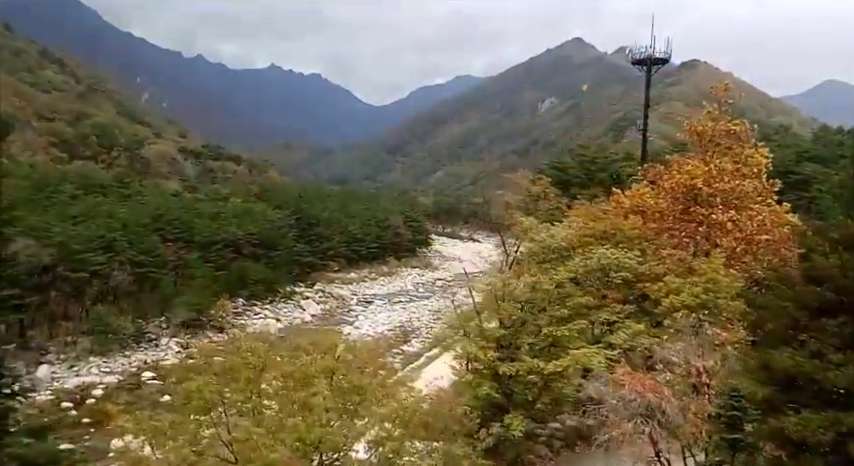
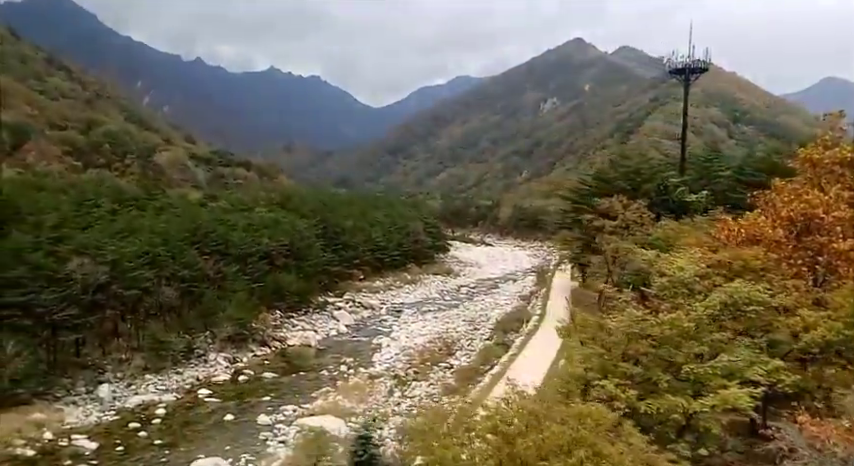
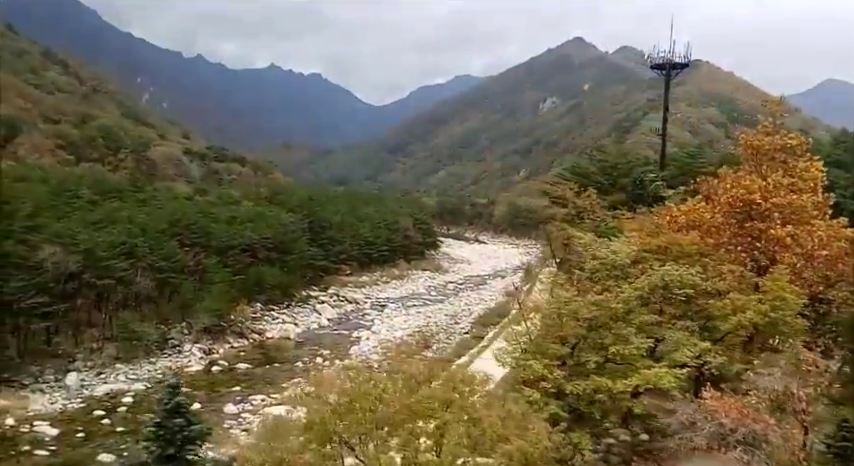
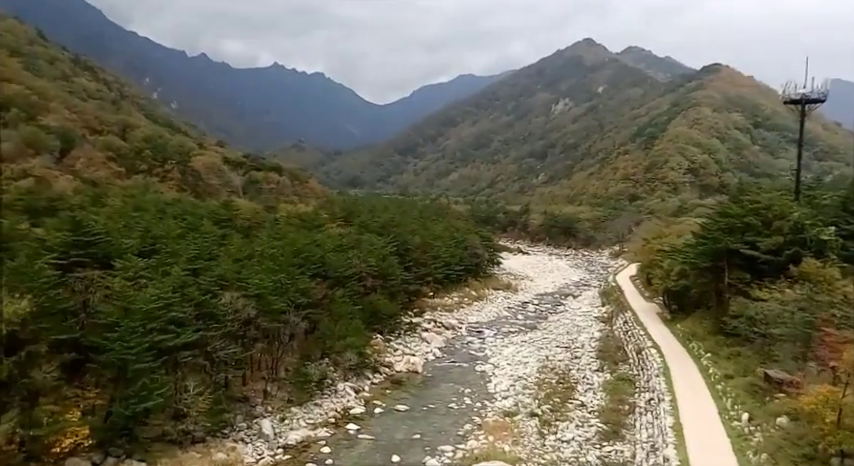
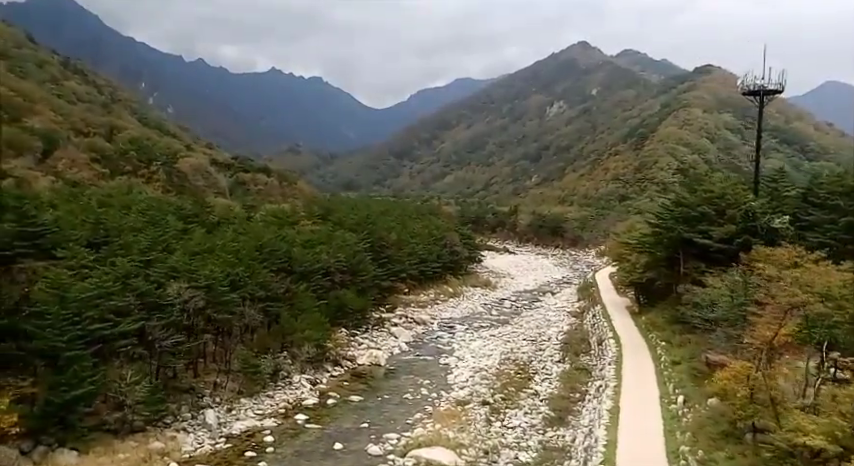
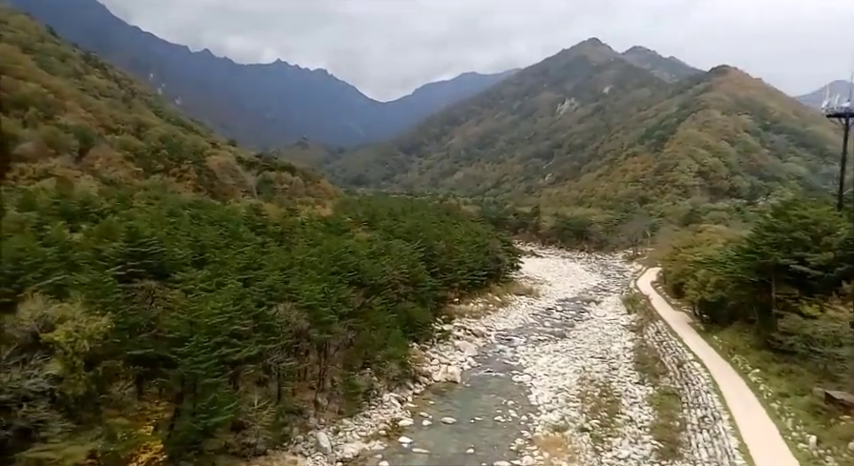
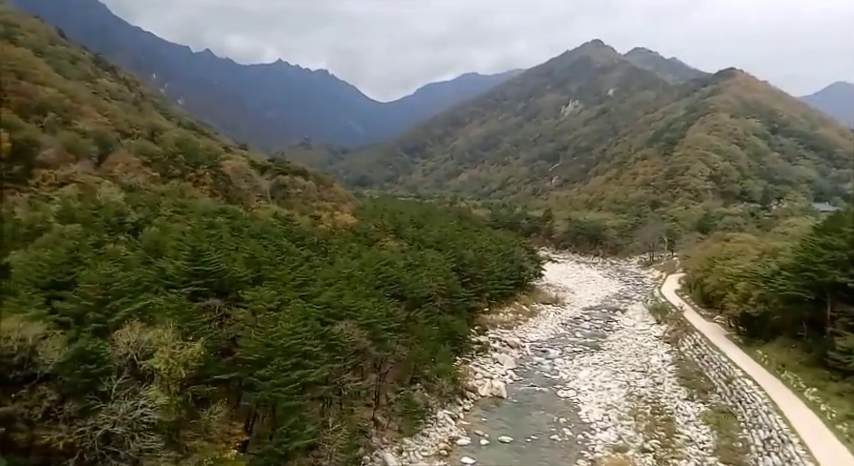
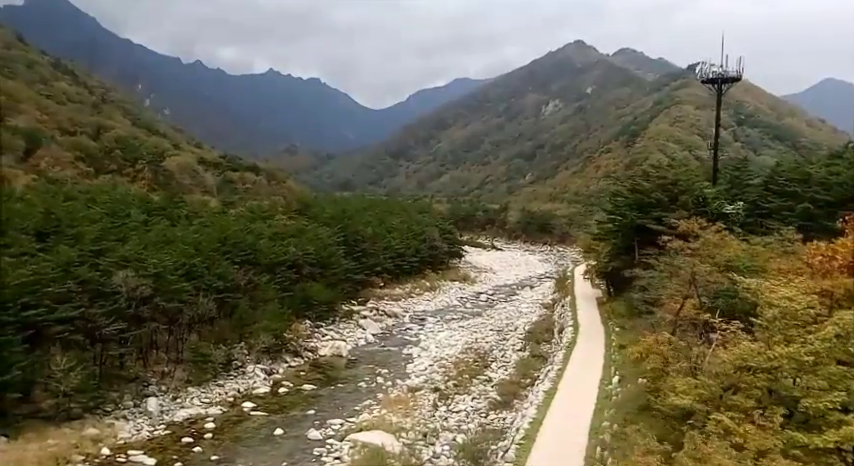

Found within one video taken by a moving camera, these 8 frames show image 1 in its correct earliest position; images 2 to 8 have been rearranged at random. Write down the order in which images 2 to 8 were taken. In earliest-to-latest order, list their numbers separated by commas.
3, 2, 8, 5, 4, 6, 7
